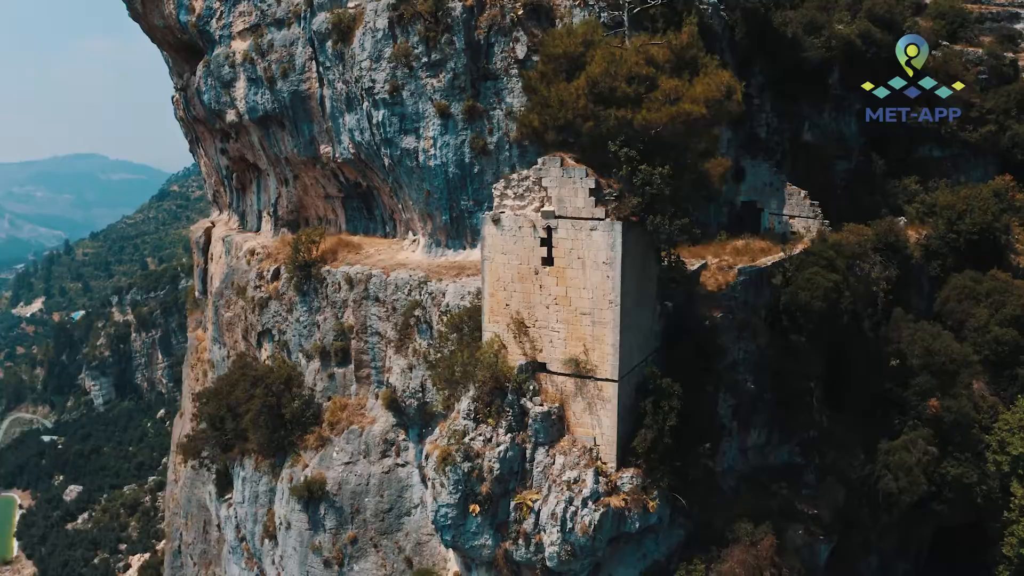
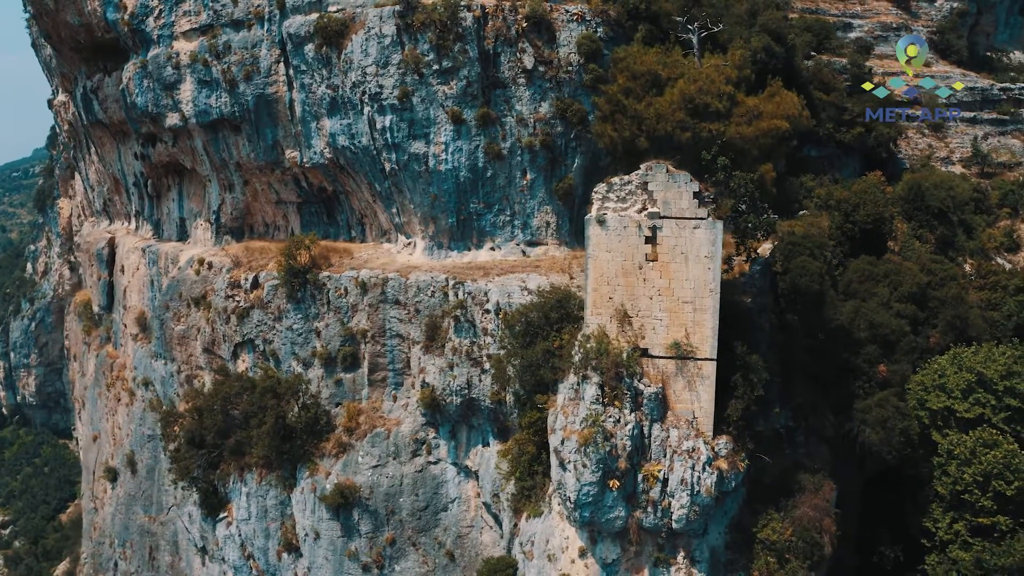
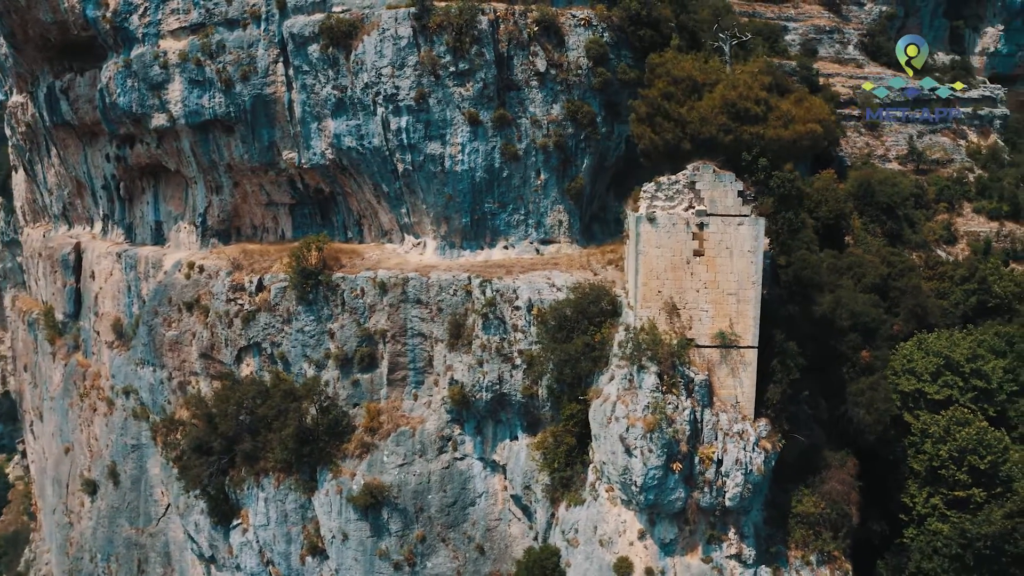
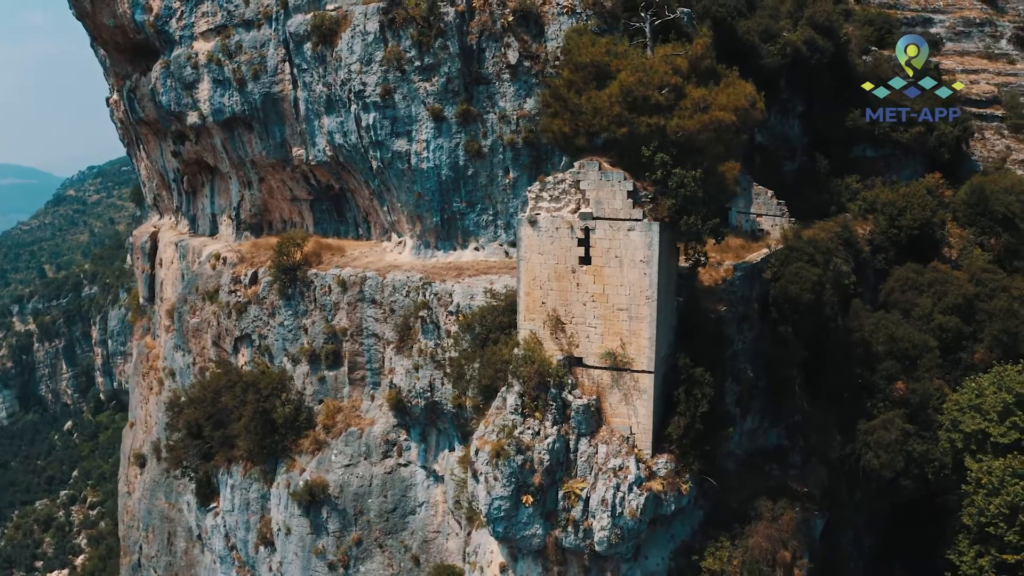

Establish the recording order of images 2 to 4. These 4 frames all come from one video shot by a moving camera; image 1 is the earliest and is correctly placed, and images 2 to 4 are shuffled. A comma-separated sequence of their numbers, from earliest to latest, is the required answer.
4, 2, 3
